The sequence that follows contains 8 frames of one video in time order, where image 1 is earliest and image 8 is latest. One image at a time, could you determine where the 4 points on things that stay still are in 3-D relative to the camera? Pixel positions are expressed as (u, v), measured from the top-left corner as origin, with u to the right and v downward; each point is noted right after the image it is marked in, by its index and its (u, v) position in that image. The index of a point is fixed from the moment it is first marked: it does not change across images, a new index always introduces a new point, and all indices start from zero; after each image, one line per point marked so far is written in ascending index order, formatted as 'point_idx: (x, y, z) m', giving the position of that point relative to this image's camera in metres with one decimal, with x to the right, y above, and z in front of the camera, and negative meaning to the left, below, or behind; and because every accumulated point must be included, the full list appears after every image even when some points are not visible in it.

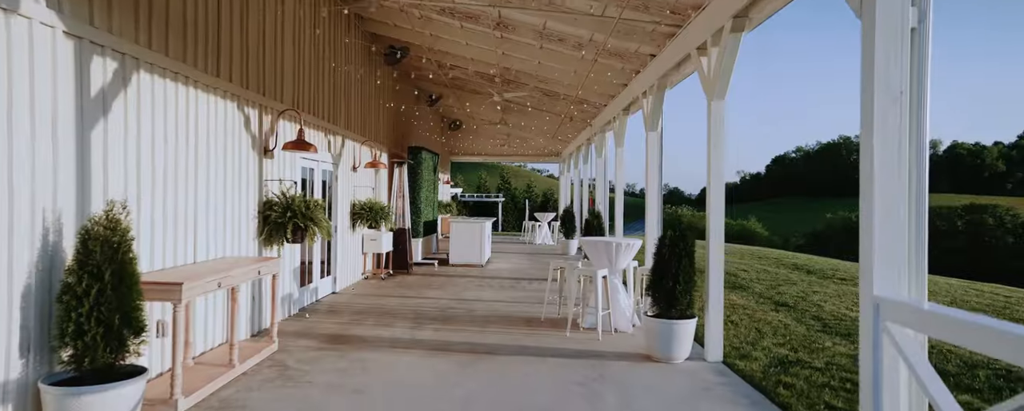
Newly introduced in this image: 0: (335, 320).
0: (-2.0, -1.3, +5.5) m
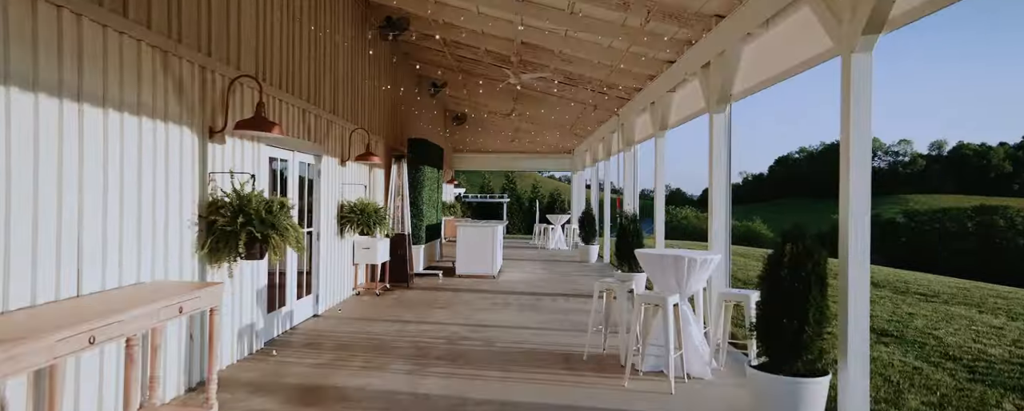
0: (-1.7, -1.3, +4.2) m
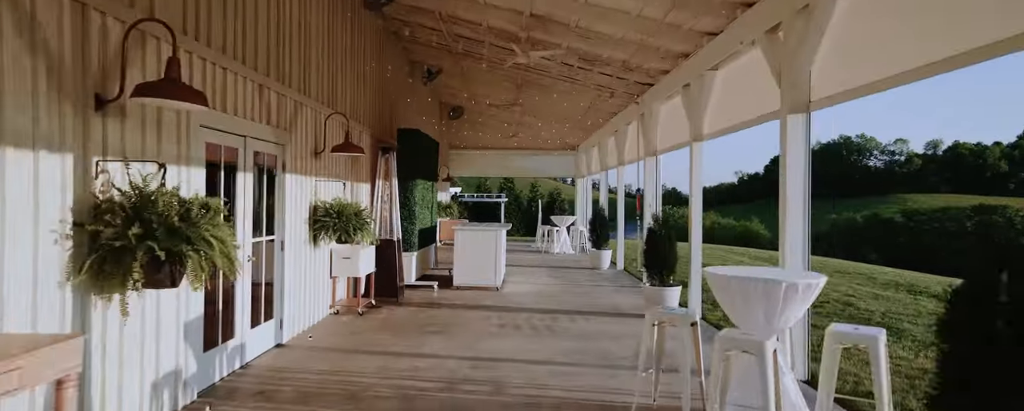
0: (-1.6, -1.3, +3.0) m
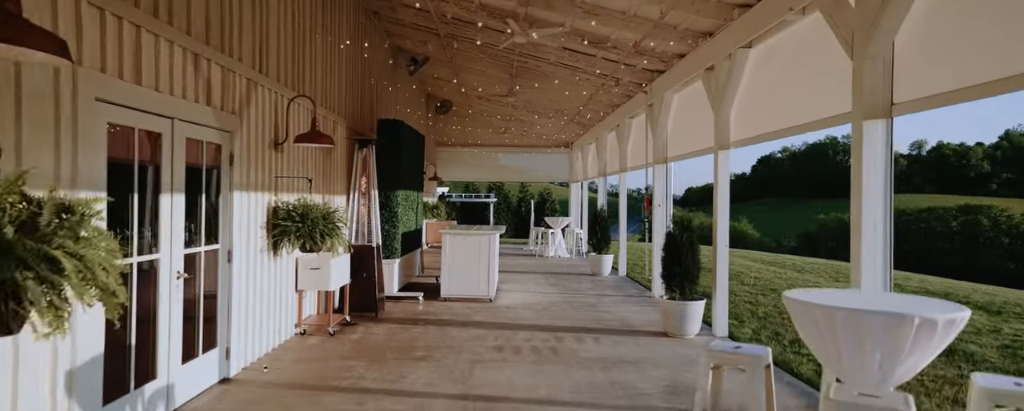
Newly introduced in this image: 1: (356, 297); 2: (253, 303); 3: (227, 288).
0: (-1.5, -1.3, +2.1) m
1: (-1.9, -1.1, +6.0) m
2: (-2.2, -0.9, +4.2) m
3: (-2.2, -0.7, +3.9) m
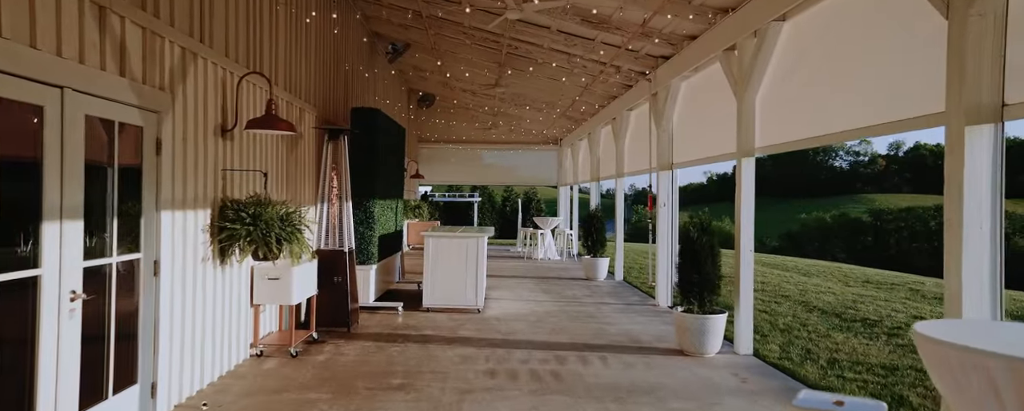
0: (-1.5, -1.3, +1.4) m
1: (-2.0, -1.1, +5.3) m
2: (-2.2, -0.8, +3.5) m
3: (-2.3, -0.6, +3.1) m
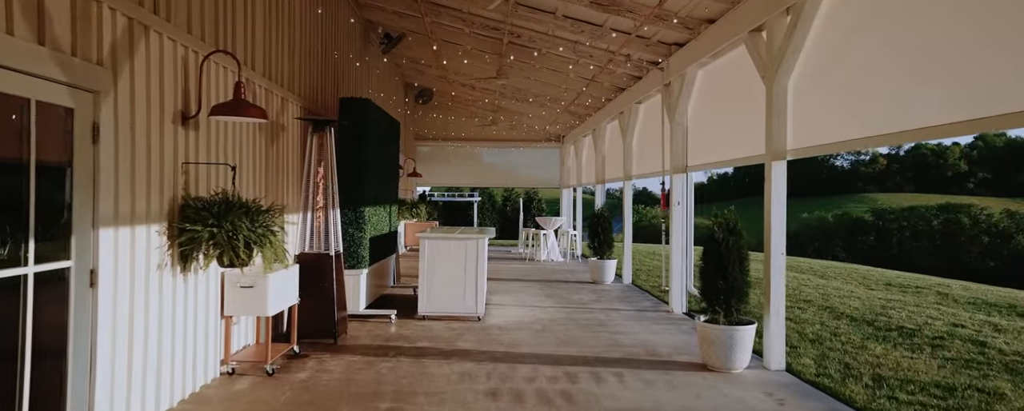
0: (-1.5, -1.3, +0.9) m
1: (-2.0, -1.1, +4.8) m
2: (-2.2, -0.8, +3.0) m
3: (-2.2, -0.6, +2.6) m
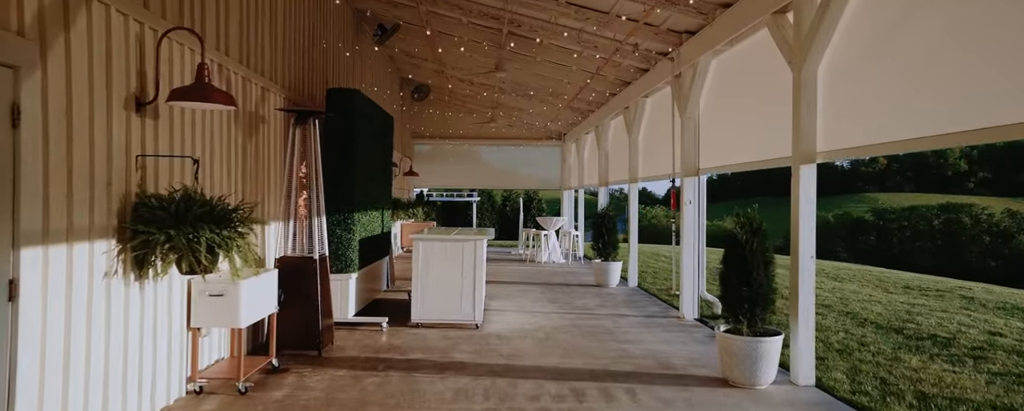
0: (-1.4, -1.3, +0.5) m
1: (-2.0, -1.1, +4.4) m
2: (-2.2, -0.8, +2.6) m
3: (-2.2, -0.6, +2.2) m
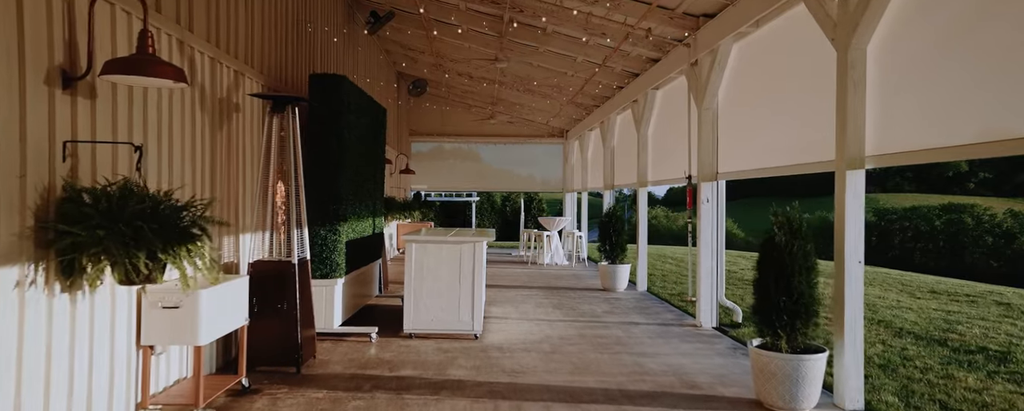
0: (-1.4, -1.3, 0.0) m
1: (-1.9, -1.1, +3.9) m
2: (-2.2, -0.8, +2.1) m
3: (-2.2, -0.6, +1.7) m
